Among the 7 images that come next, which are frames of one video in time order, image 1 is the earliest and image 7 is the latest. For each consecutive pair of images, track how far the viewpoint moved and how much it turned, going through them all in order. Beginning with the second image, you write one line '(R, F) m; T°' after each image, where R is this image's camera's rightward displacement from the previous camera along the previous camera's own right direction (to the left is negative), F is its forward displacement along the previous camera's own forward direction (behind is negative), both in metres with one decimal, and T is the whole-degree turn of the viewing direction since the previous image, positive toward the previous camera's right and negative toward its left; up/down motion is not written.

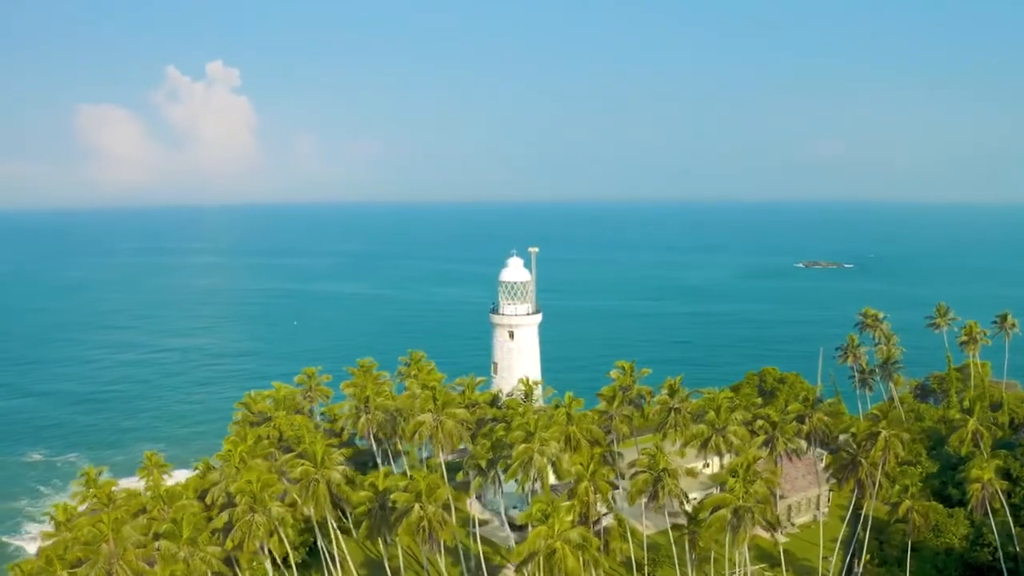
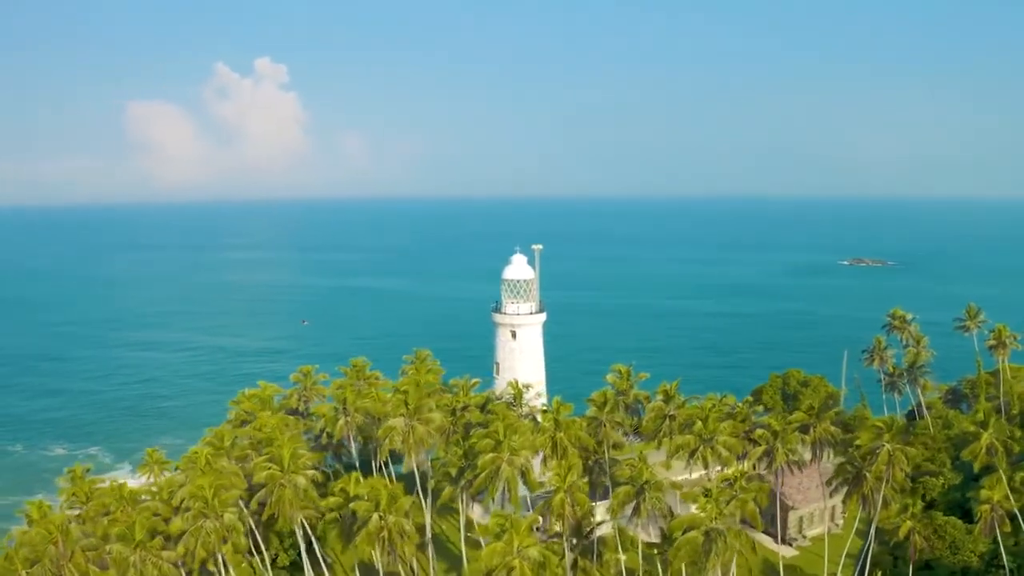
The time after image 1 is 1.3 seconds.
(+2.5, +1.9) m; -3°
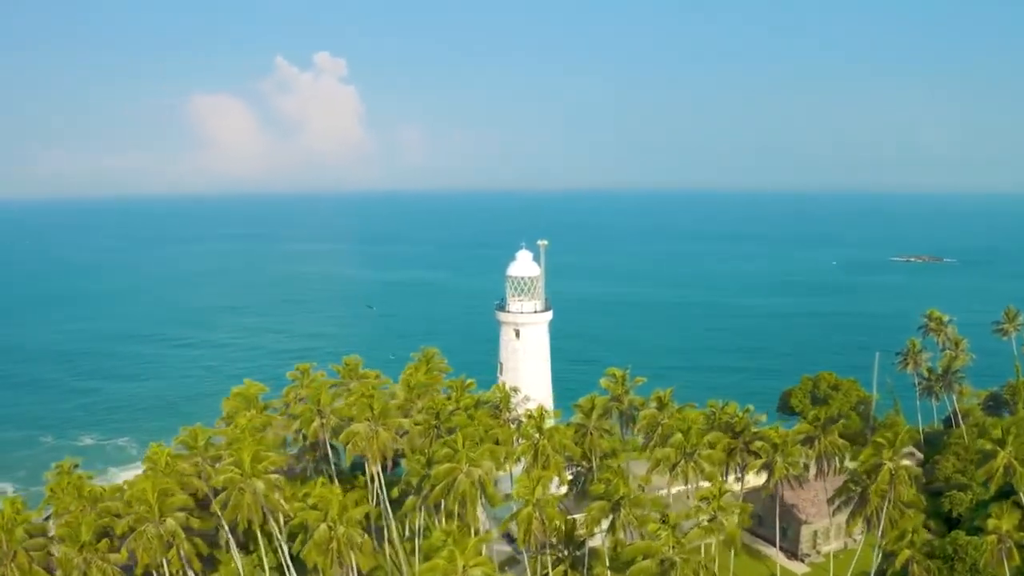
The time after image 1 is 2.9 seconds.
(+2.9, +2.1) m; -3°
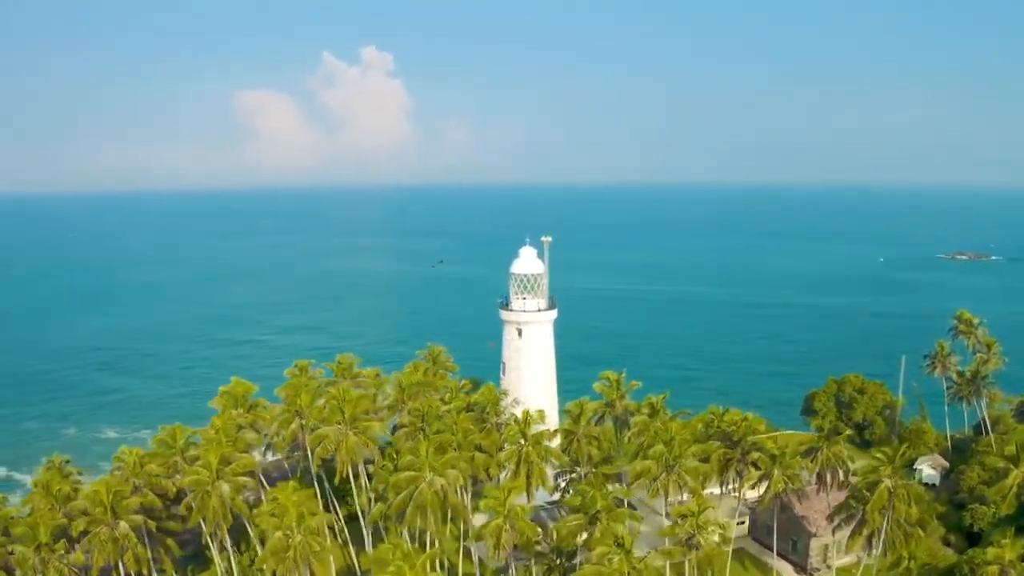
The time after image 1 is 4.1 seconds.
(+2.2, +1.6) m; -3°
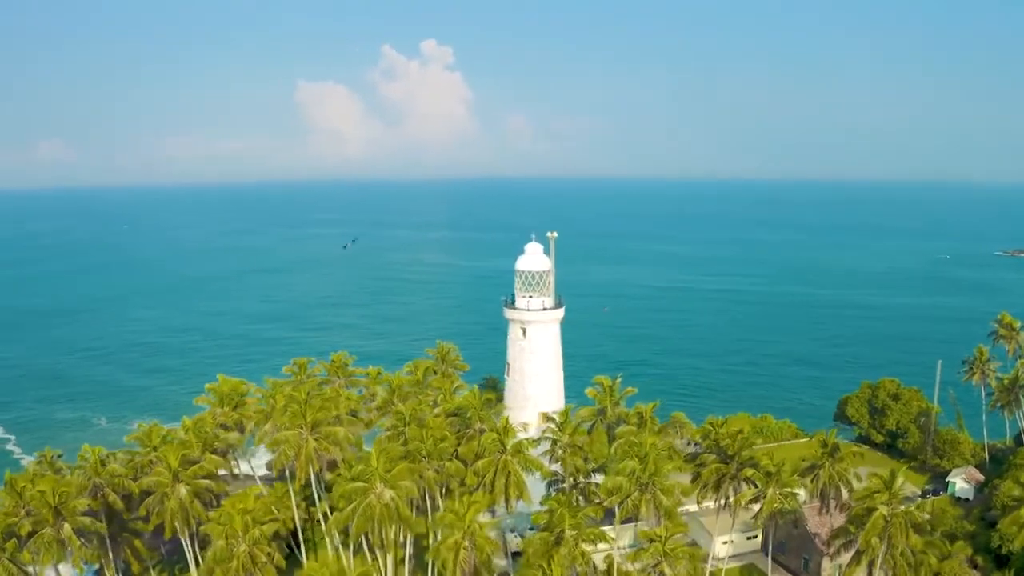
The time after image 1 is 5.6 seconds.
(+2.6, +2.0) m; -3°
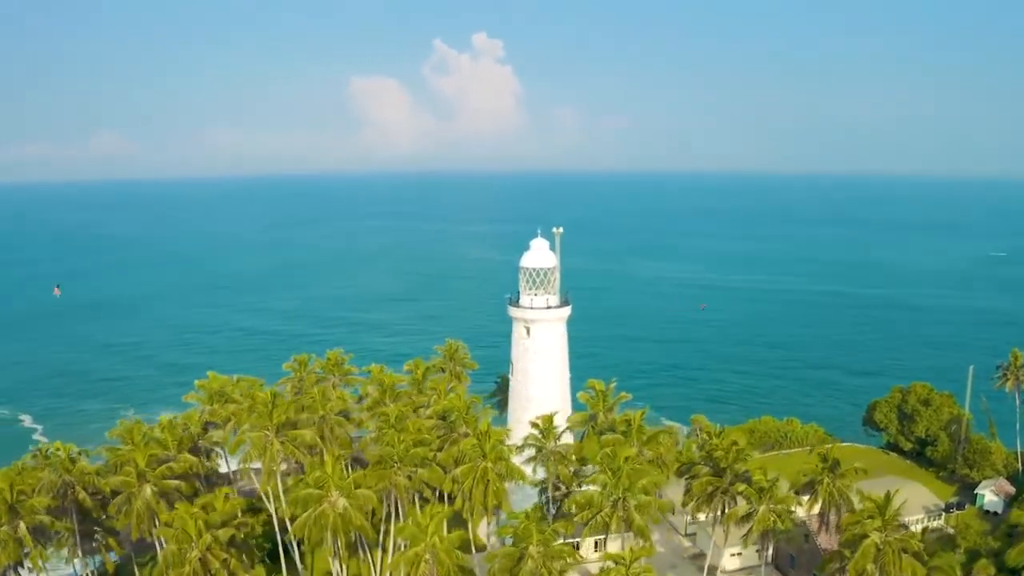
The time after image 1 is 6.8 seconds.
(+2.2, +1.5) m; -3°
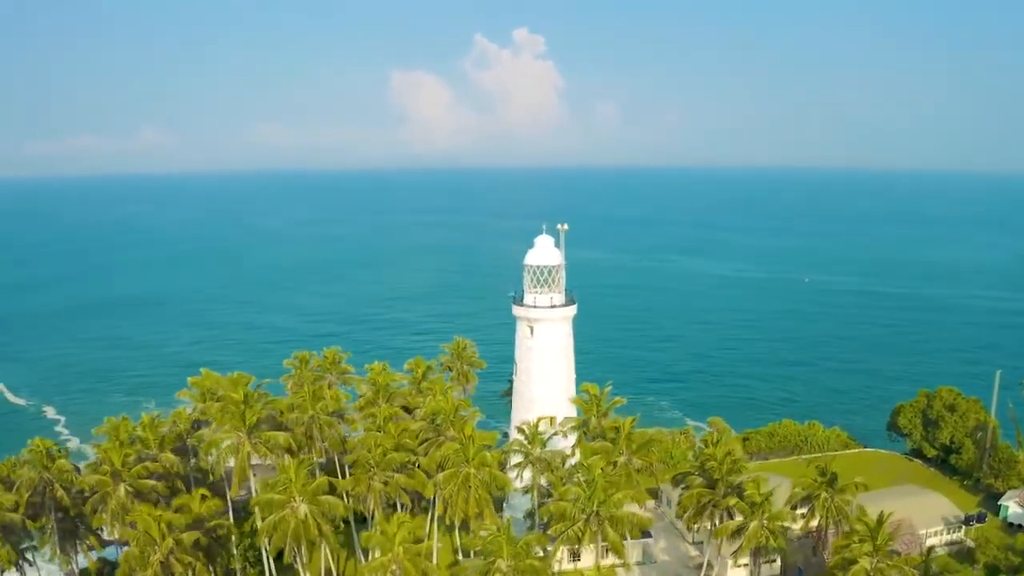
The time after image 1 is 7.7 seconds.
(+1.7, +1.2) m; -2°
